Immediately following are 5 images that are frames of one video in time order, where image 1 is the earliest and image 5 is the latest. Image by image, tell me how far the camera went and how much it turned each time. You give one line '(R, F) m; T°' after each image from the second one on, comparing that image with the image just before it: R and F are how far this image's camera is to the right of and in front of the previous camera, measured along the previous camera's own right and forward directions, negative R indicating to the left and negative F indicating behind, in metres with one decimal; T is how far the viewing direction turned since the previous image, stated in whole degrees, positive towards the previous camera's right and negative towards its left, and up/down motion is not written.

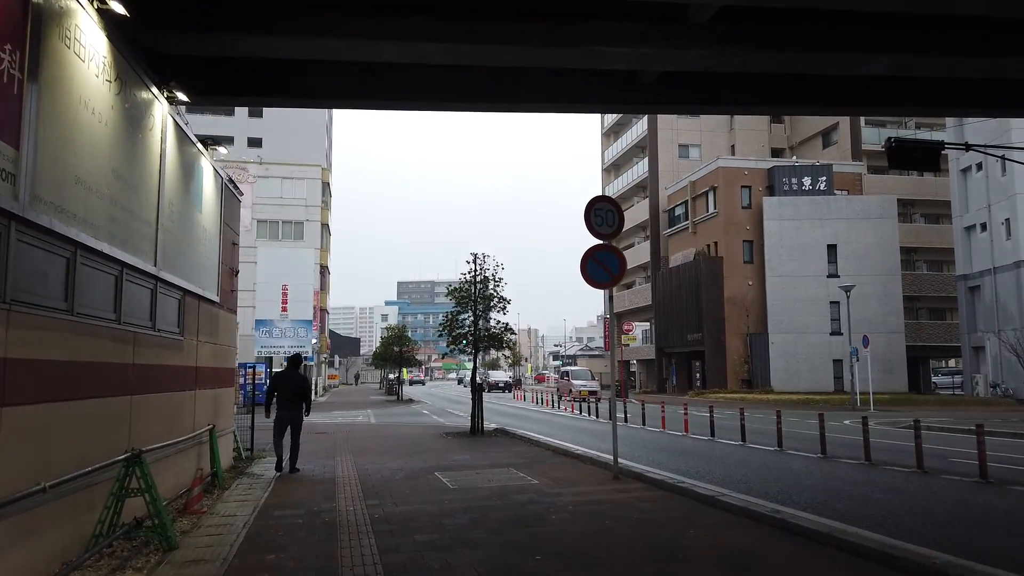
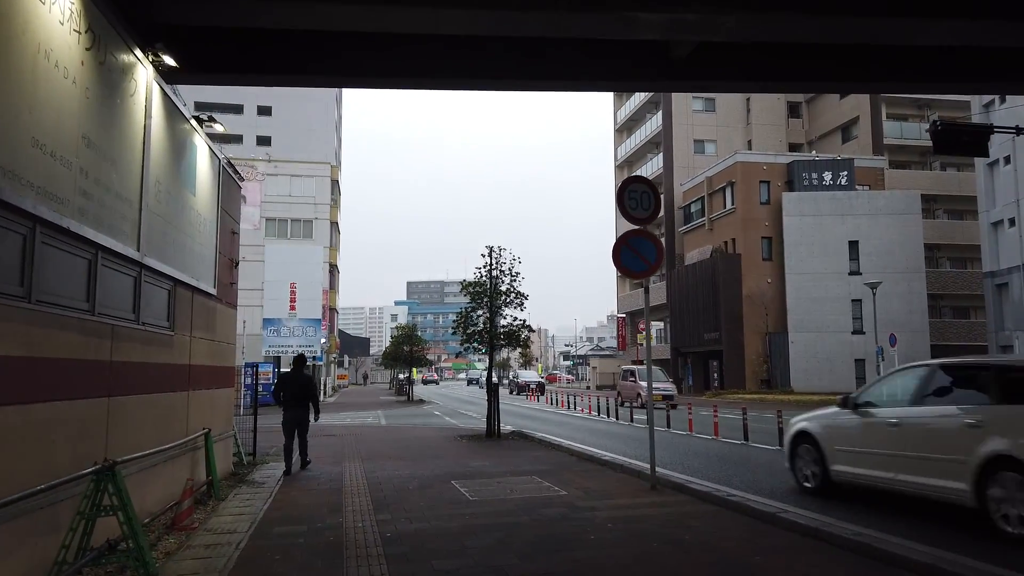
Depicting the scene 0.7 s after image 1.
(-0.2, +1.0) m; -1°
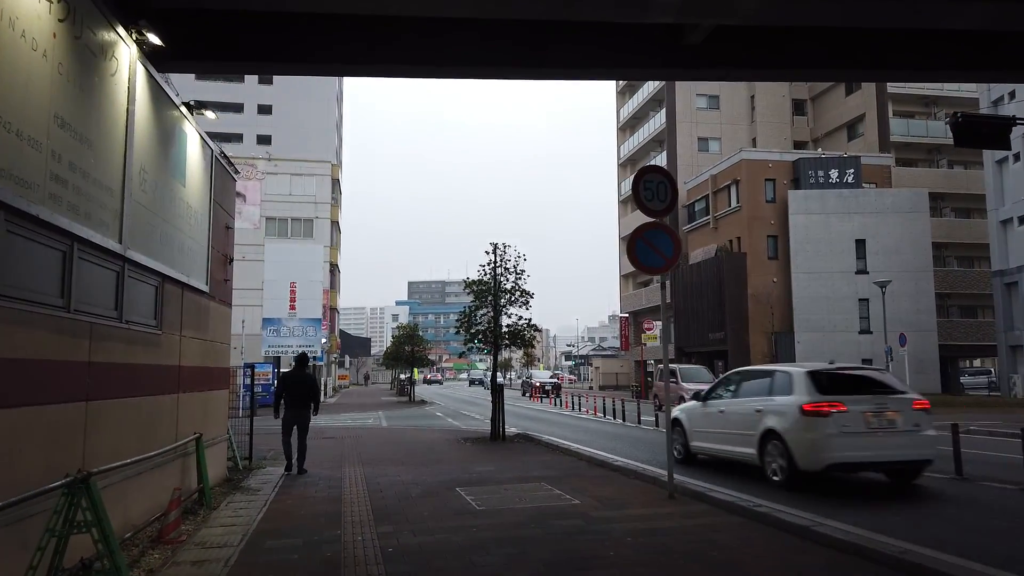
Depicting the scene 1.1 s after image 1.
(-0.1, +0.5) m; 0°
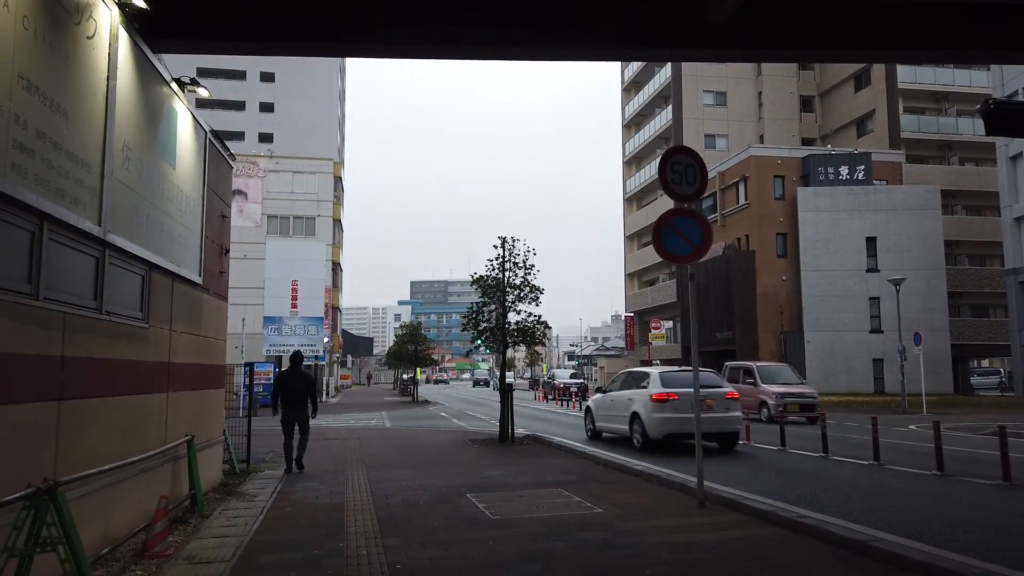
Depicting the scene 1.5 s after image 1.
(-0.2, +0.7) m; 0°
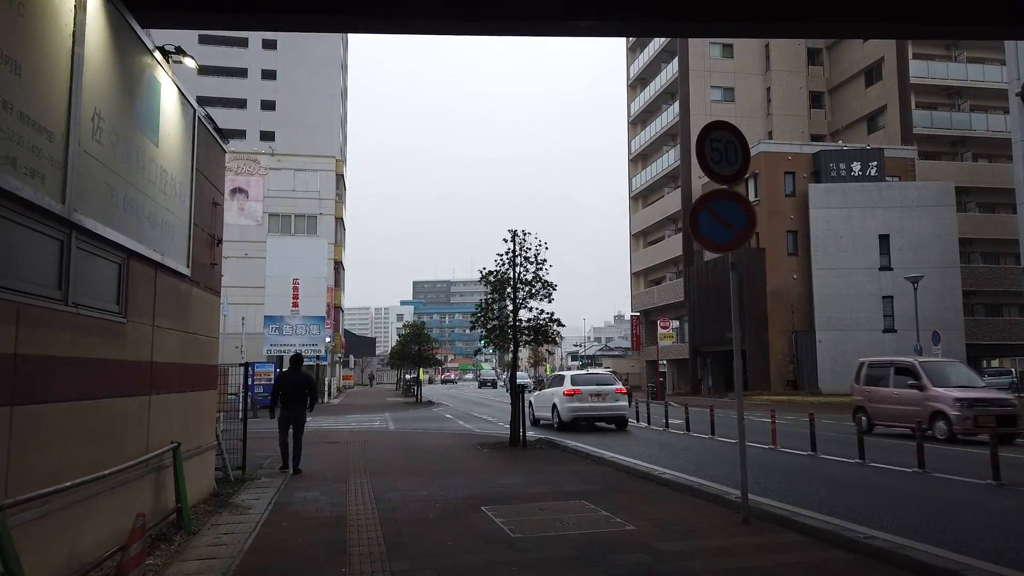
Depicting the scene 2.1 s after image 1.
(-0.2, +0.8) m; 0°
